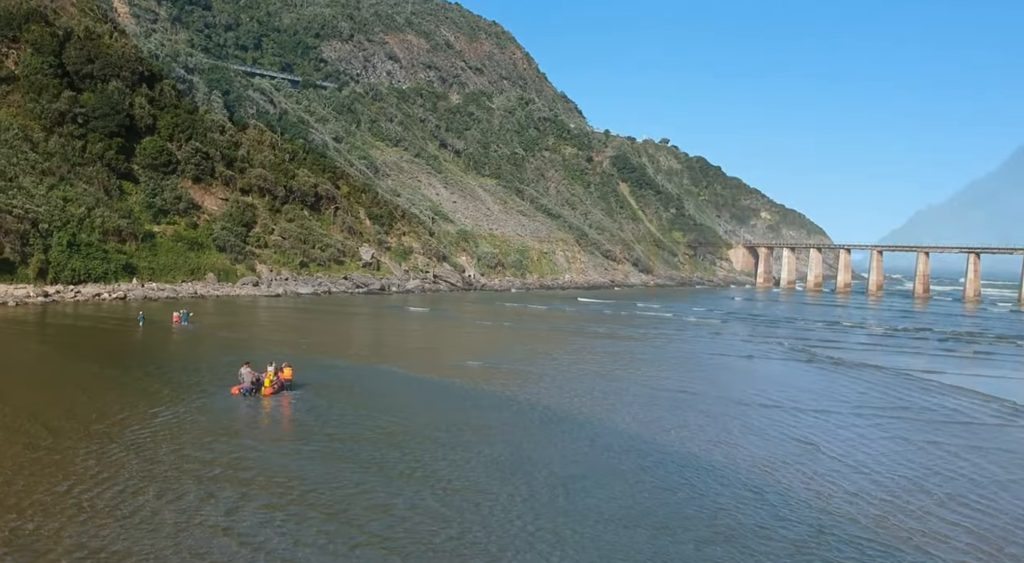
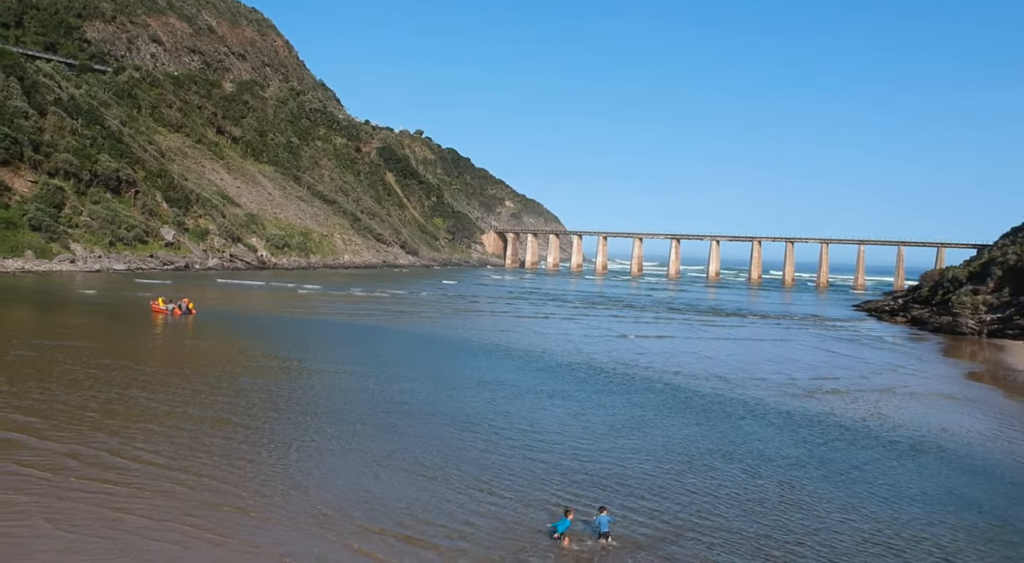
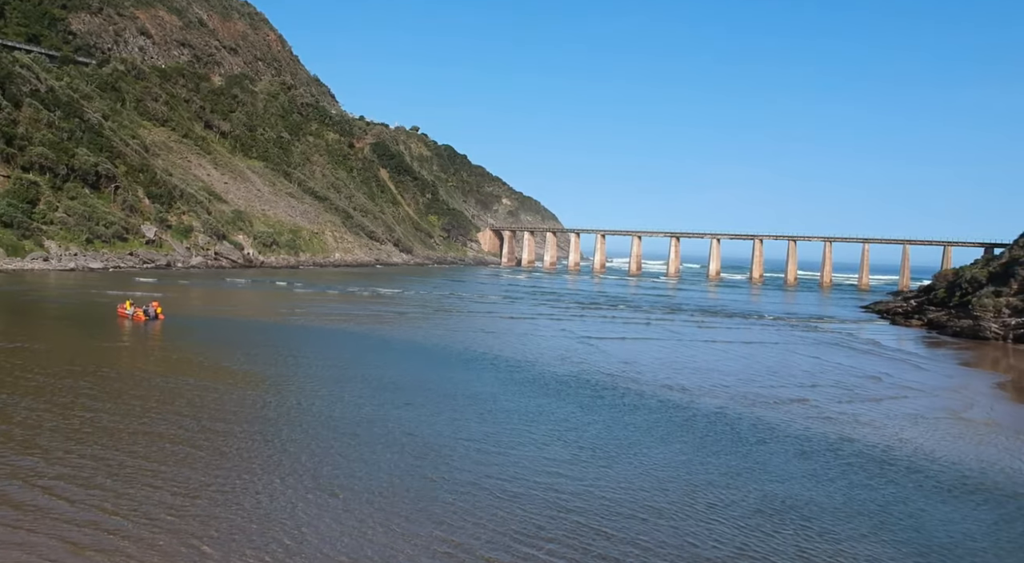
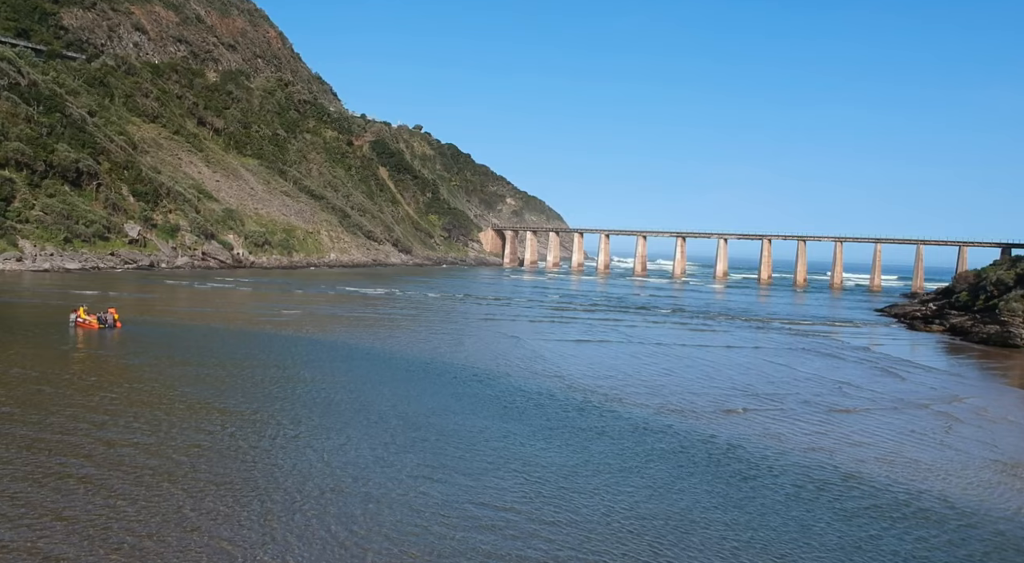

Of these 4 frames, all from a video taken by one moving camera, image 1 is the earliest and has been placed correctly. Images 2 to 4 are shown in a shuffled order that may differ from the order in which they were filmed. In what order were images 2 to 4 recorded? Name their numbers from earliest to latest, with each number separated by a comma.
4, 3, 2
